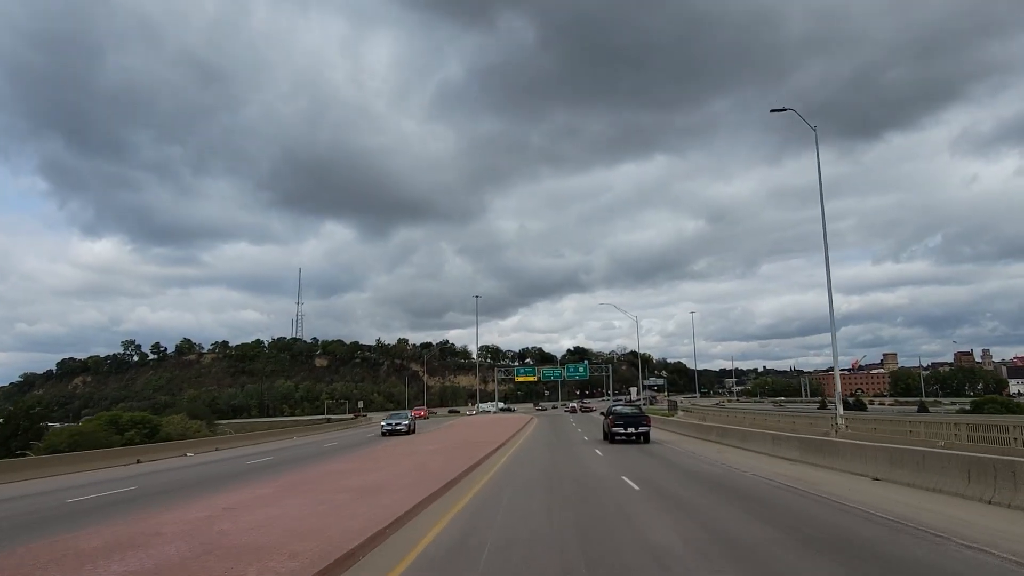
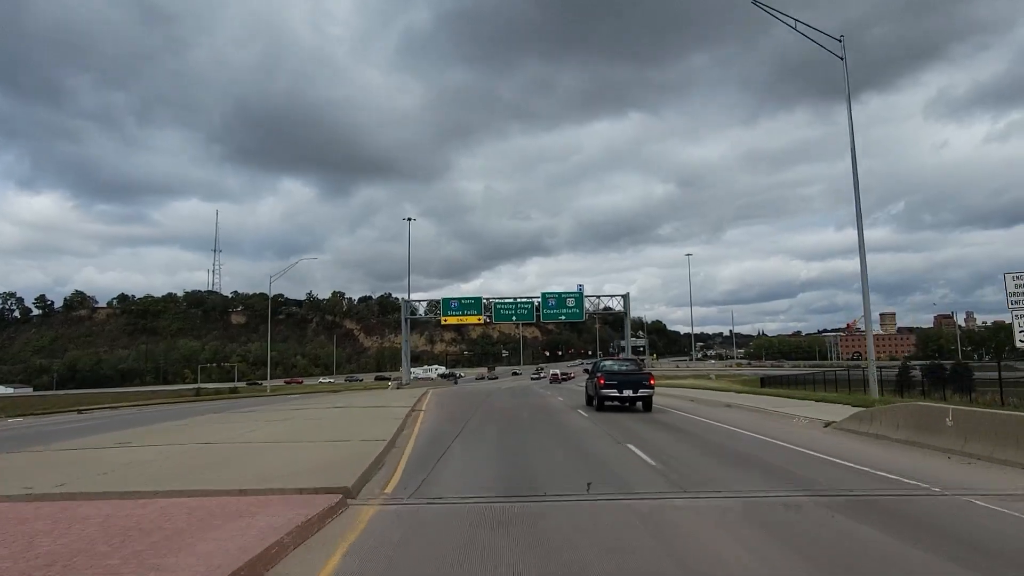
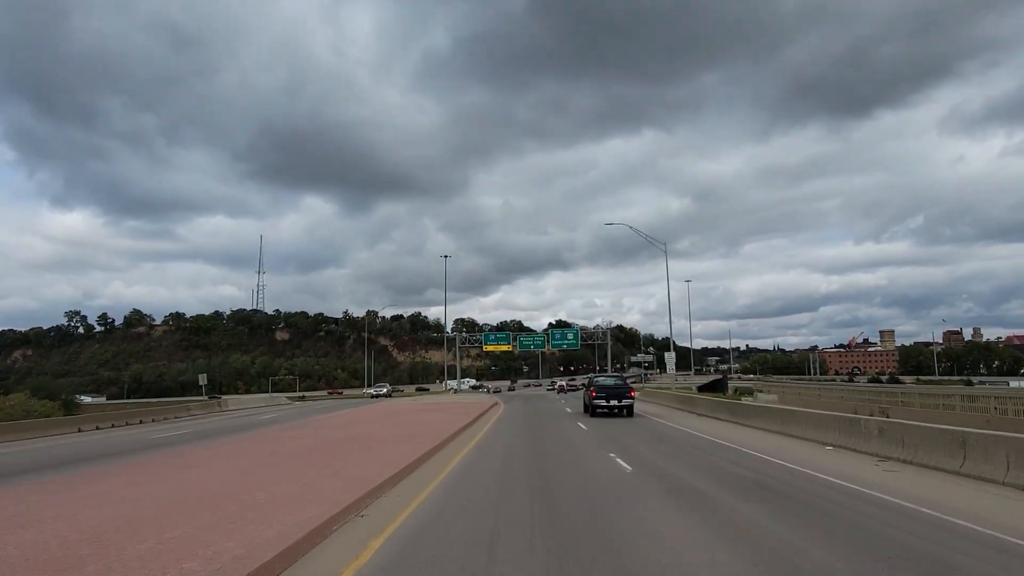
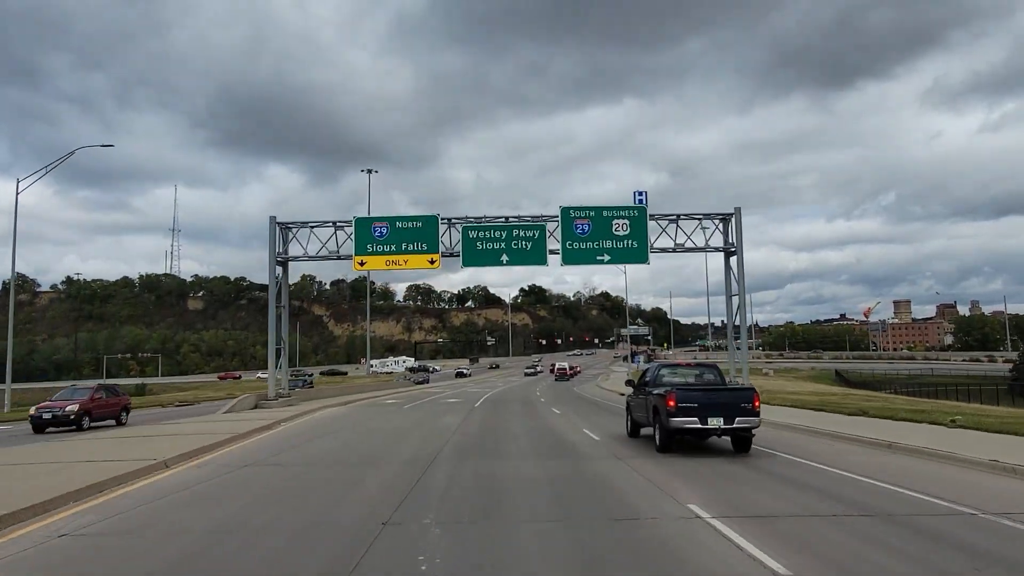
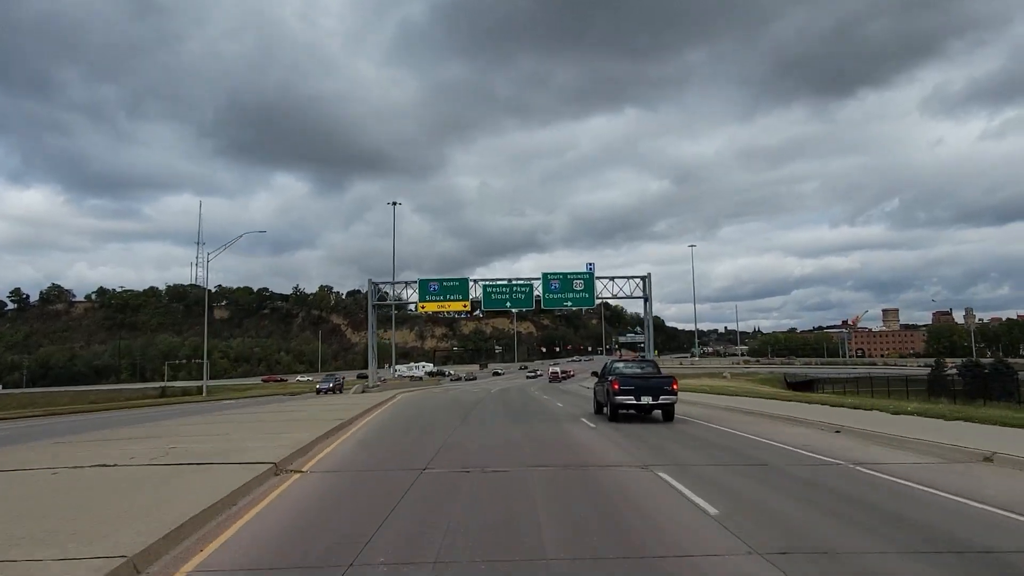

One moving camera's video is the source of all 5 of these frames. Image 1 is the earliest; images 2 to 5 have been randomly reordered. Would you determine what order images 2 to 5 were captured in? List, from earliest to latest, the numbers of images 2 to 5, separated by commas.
3, 2, 5, 4
